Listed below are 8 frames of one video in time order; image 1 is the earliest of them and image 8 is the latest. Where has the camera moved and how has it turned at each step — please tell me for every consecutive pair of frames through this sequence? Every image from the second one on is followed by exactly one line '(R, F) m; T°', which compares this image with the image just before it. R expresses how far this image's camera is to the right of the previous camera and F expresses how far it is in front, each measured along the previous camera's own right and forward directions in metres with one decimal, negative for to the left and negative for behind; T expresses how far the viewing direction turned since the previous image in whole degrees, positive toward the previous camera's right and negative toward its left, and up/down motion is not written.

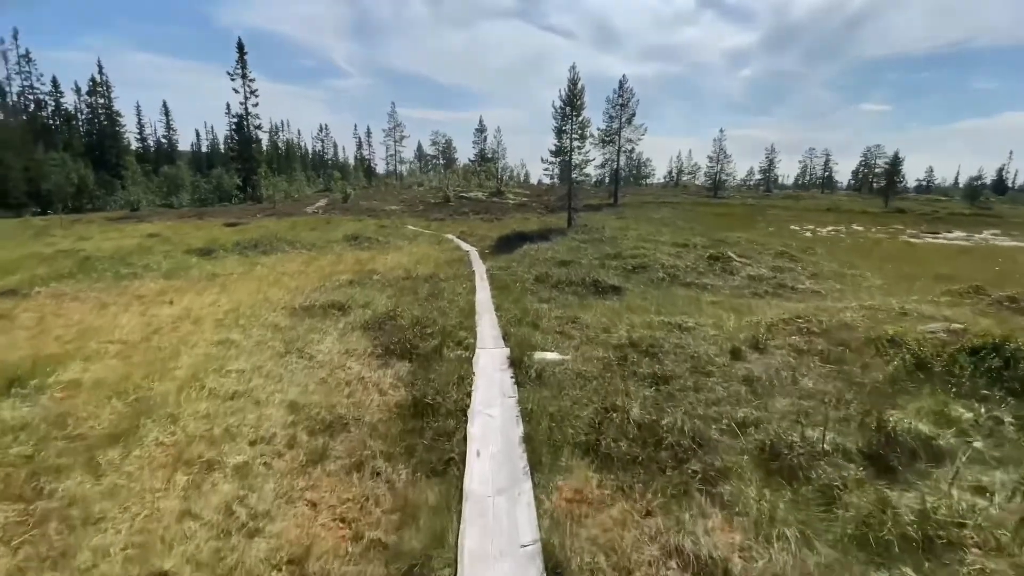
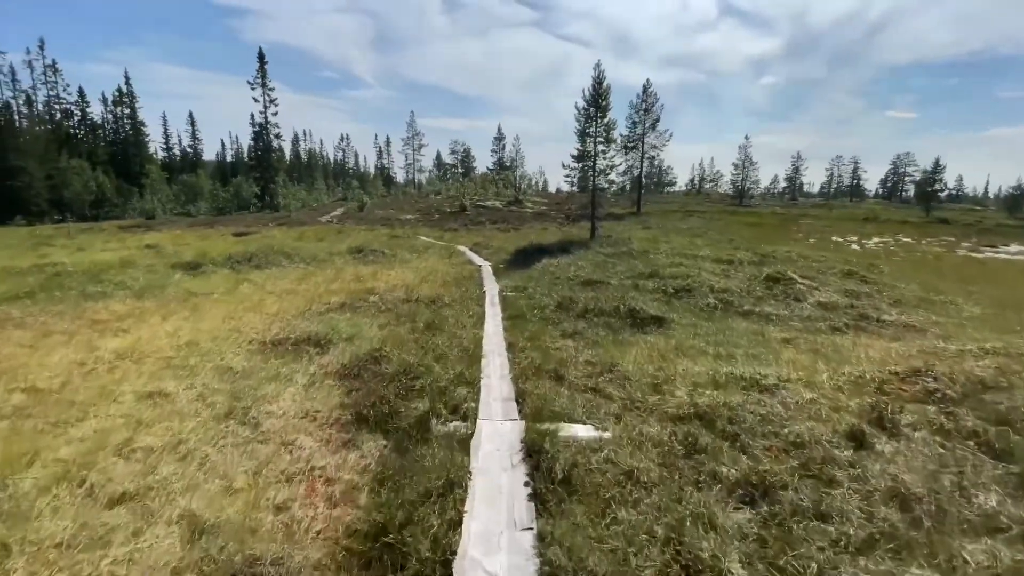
(0.0, +3.5) m; -2°
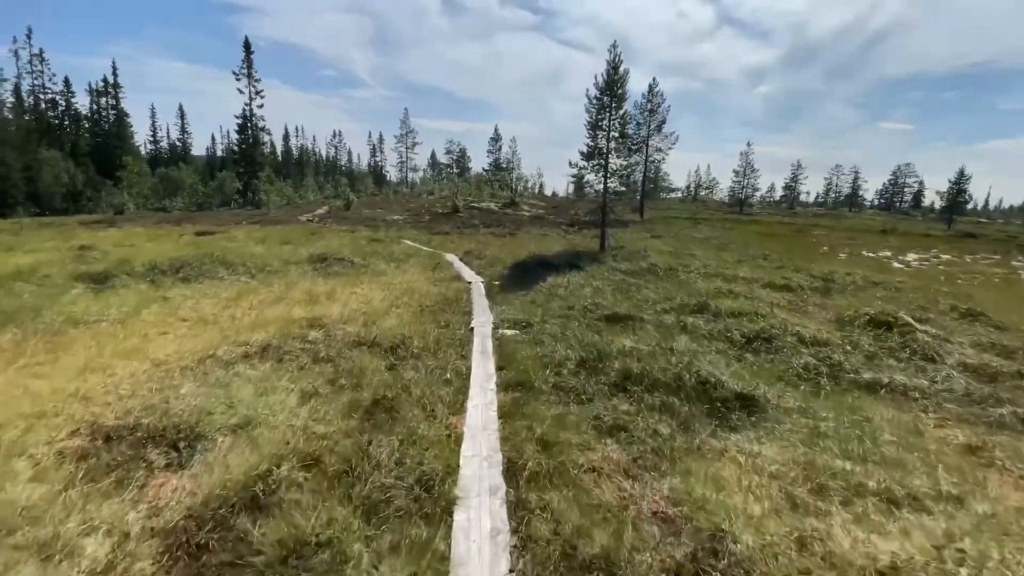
(-0.2, +5.8) m; +1°
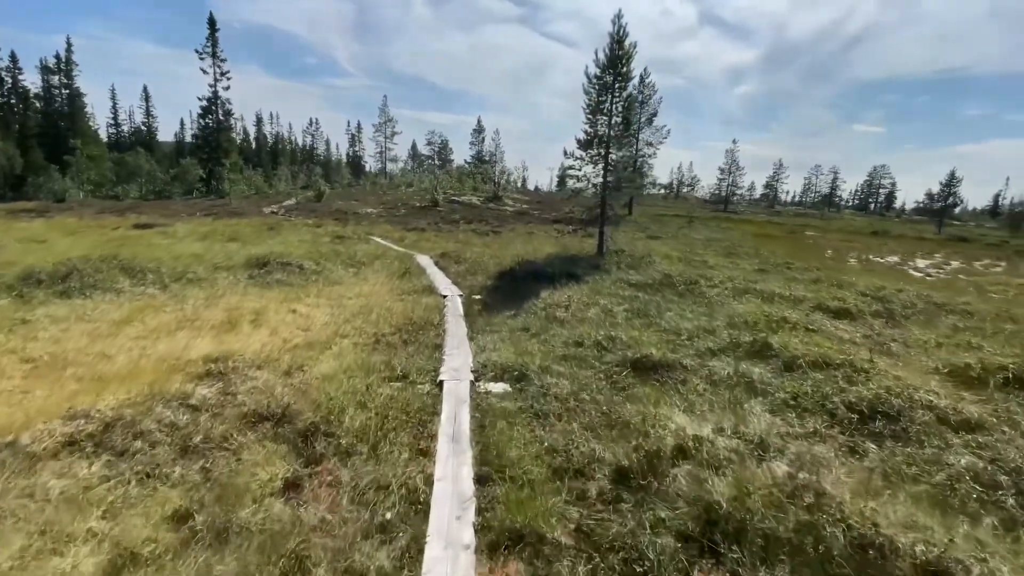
(-0.2, +4.7) m; +2°
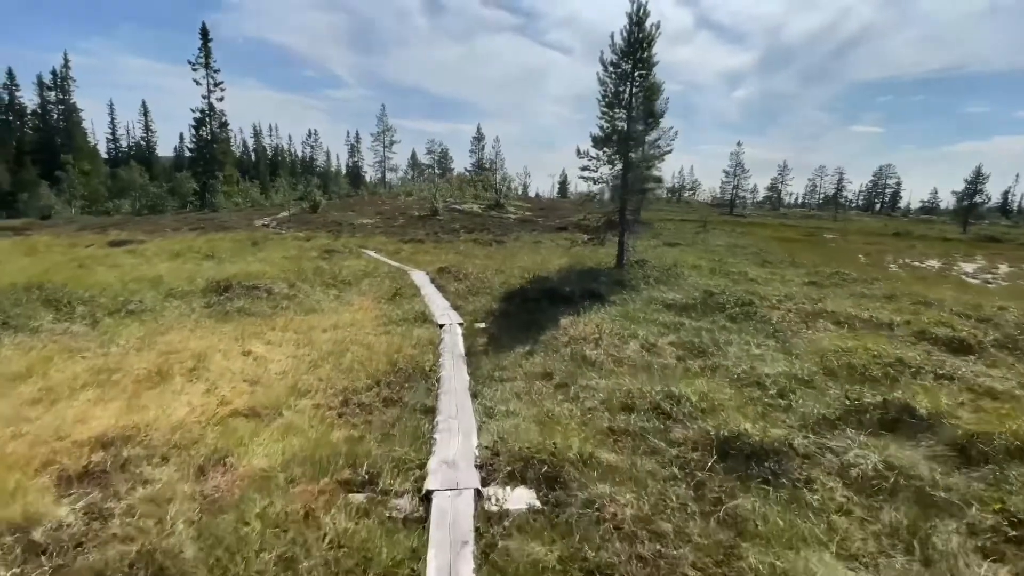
(-0.3, +3.6) m; 0°
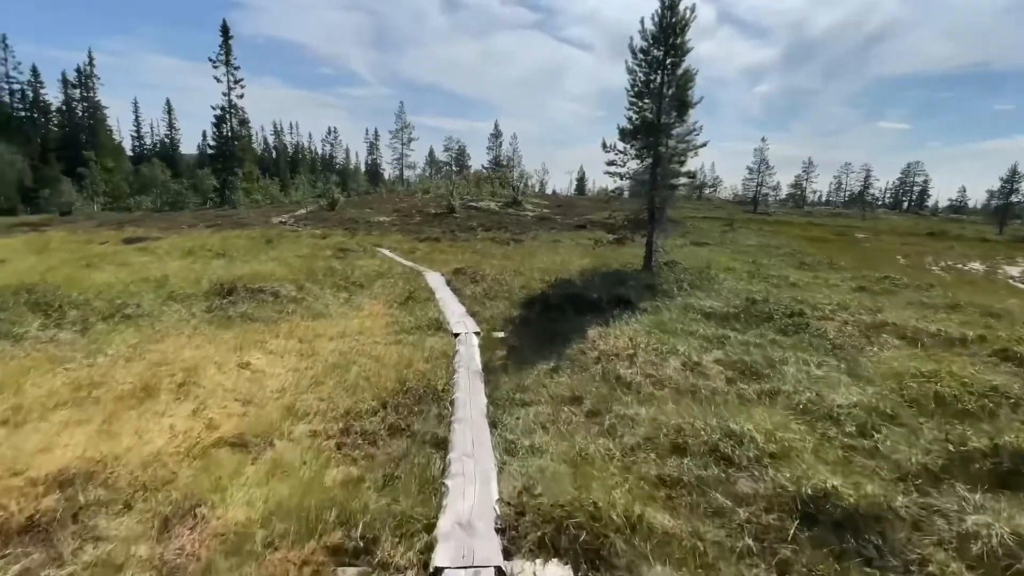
(-0.2, +1.4) m; -2°
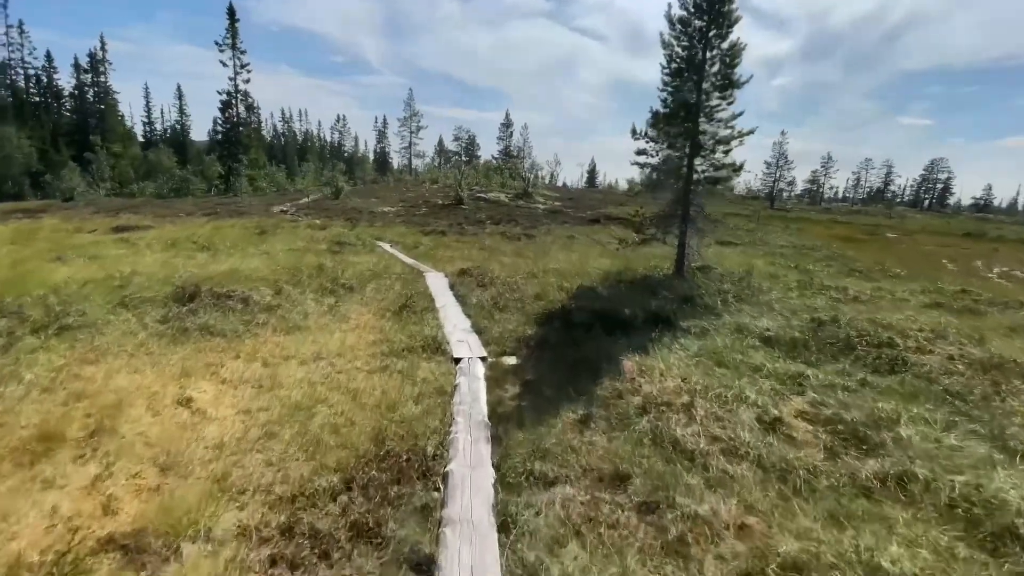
(-0.2, +2.8) m; -1°
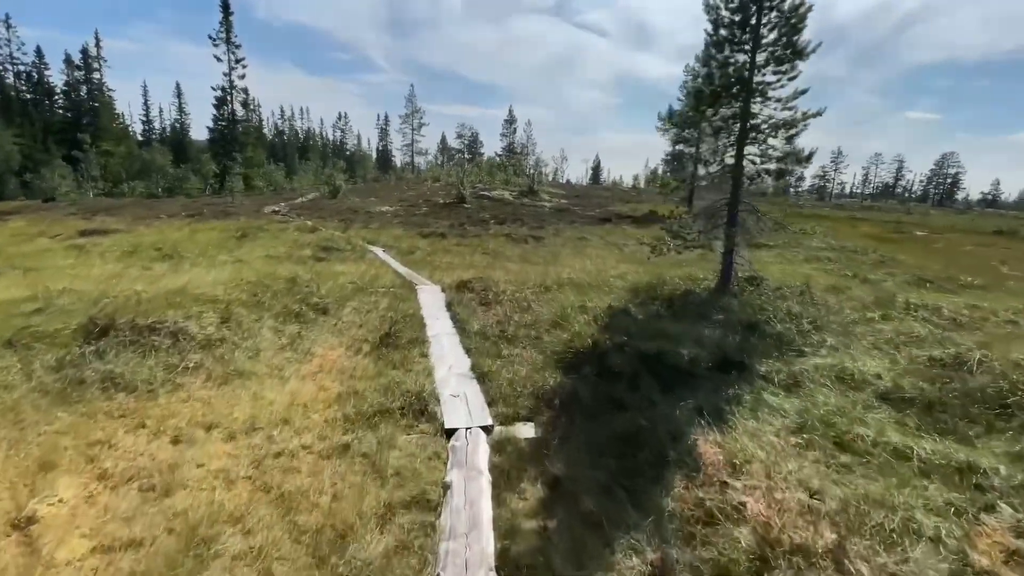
(-0.2, +3.5) m; 0°
